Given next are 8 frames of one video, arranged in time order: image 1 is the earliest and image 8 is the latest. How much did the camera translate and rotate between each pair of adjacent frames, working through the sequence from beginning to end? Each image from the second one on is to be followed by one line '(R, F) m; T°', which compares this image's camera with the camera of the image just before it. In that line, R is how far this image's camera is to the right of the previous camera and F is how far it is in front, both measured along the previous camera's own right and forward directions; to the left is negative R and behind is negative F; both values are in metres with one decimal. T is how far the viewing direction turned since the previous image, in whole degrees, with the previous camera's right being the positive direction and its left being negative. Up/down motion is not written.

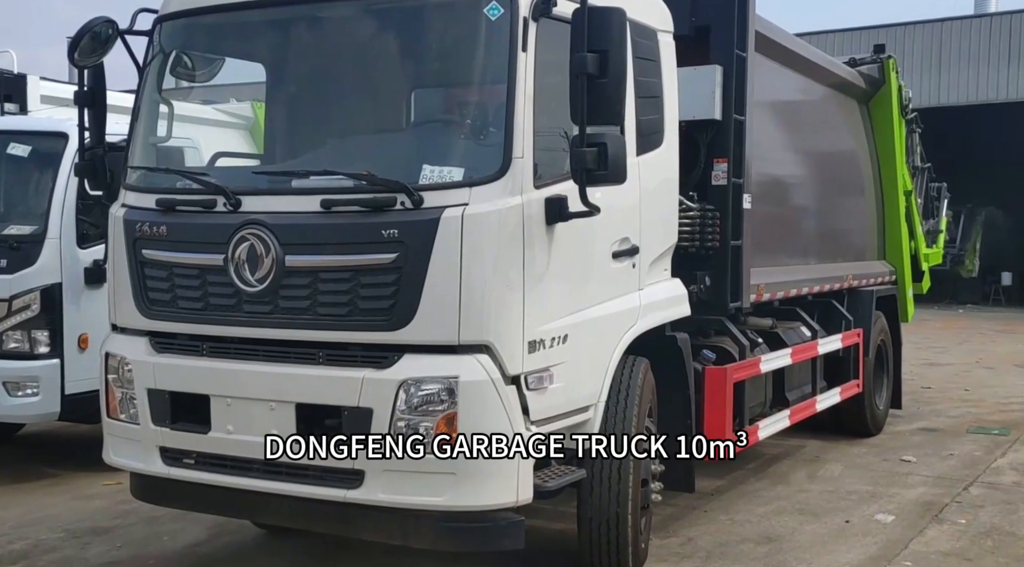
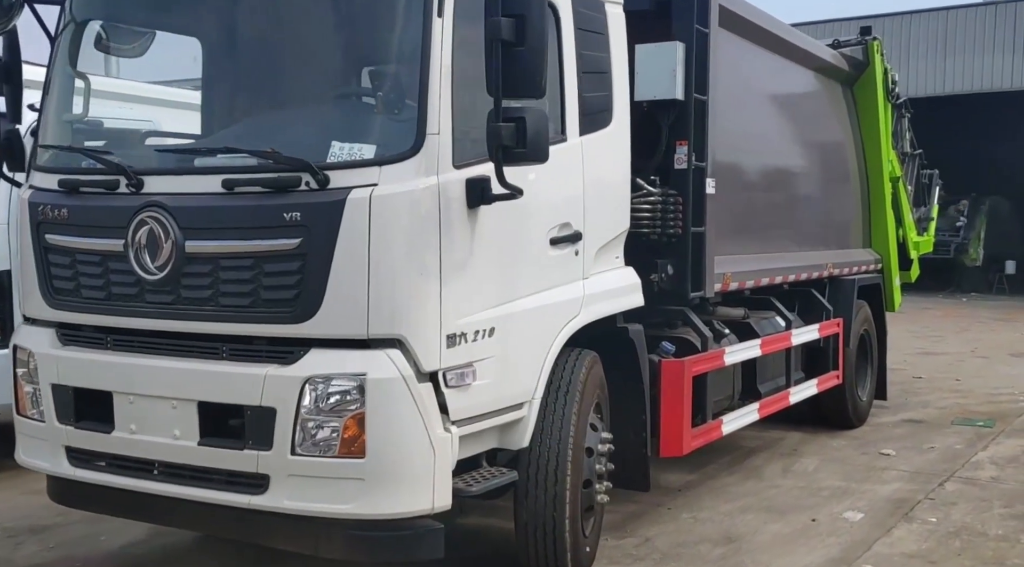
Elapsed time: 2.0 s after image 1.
(+0.3, +0.4) m; 0°
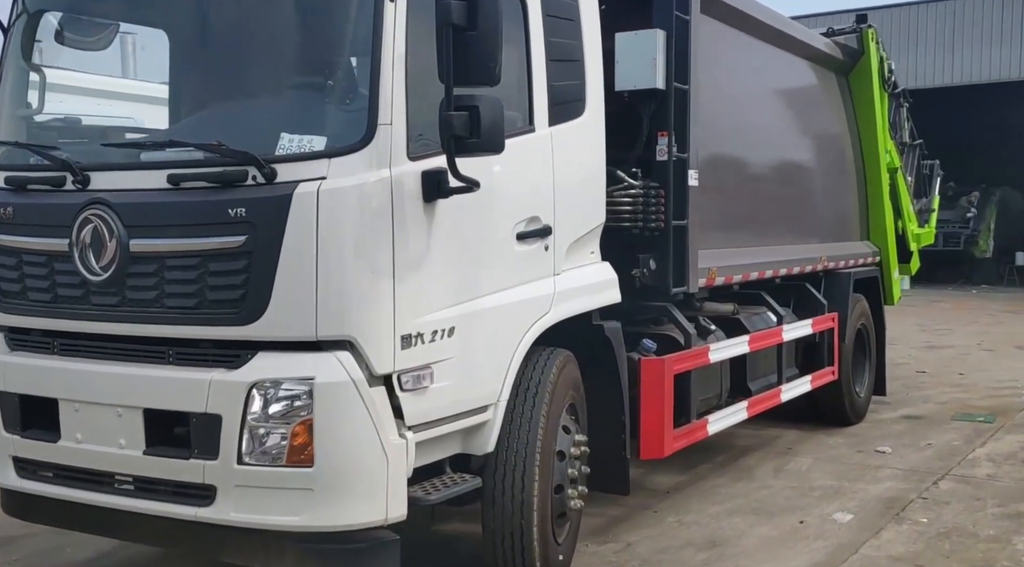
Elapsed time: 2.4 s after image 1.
(+0.2, +0.2) m; 0°
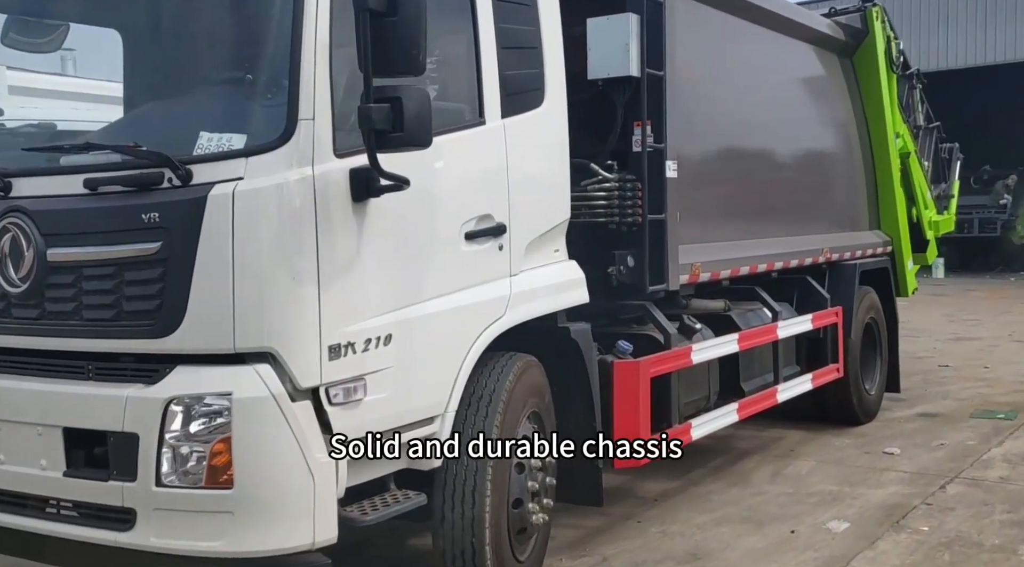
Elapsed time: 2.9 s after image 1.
(+0.3, +0.3) m; -2°
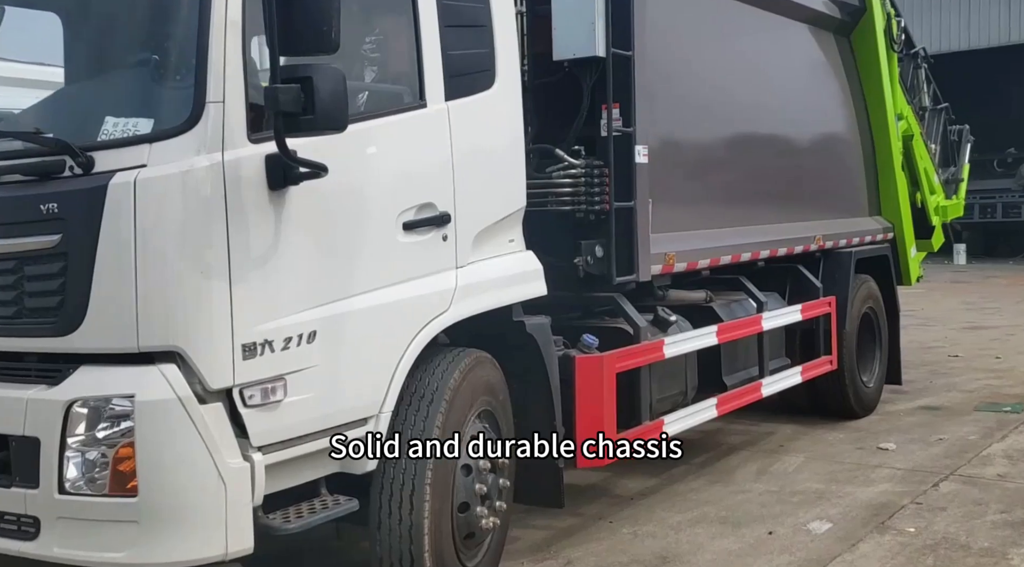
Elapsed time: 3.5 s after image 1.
(+0.3, +0.3) m; -1°
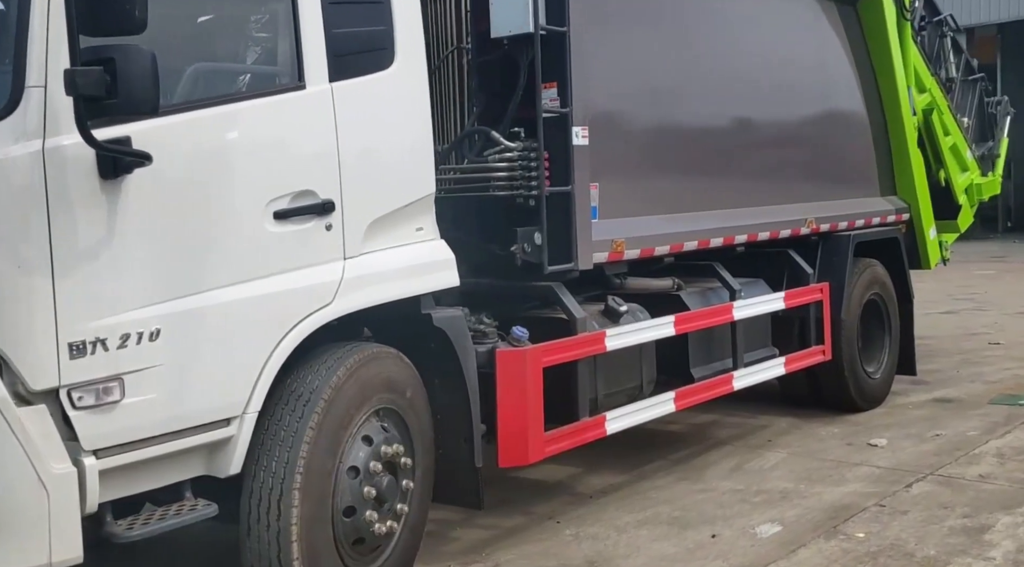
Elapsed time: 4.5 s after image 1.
(+0.6, +0.3) m; -4°
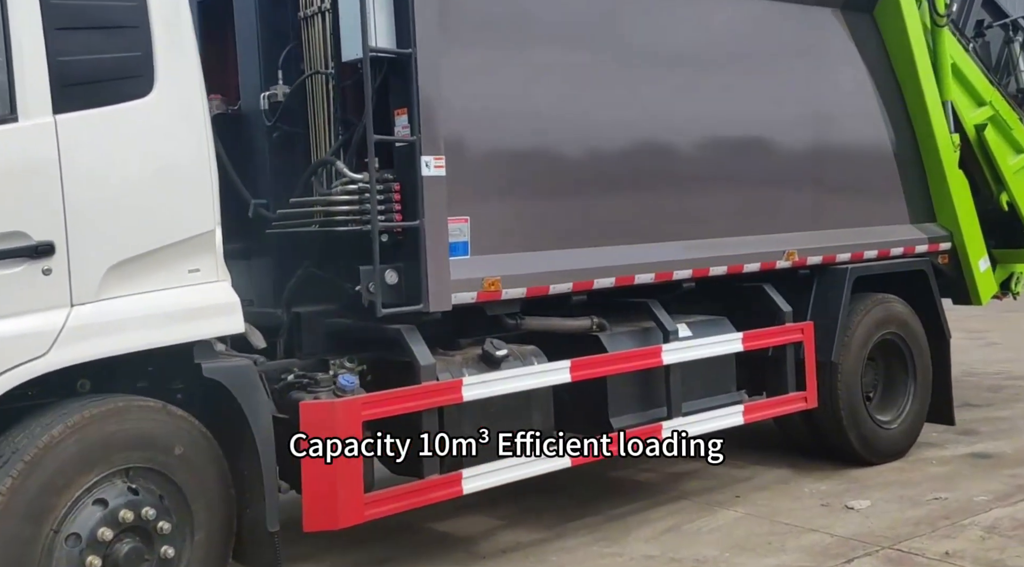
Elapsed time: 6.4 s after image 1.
(+1.3, +0.6) m; -9°
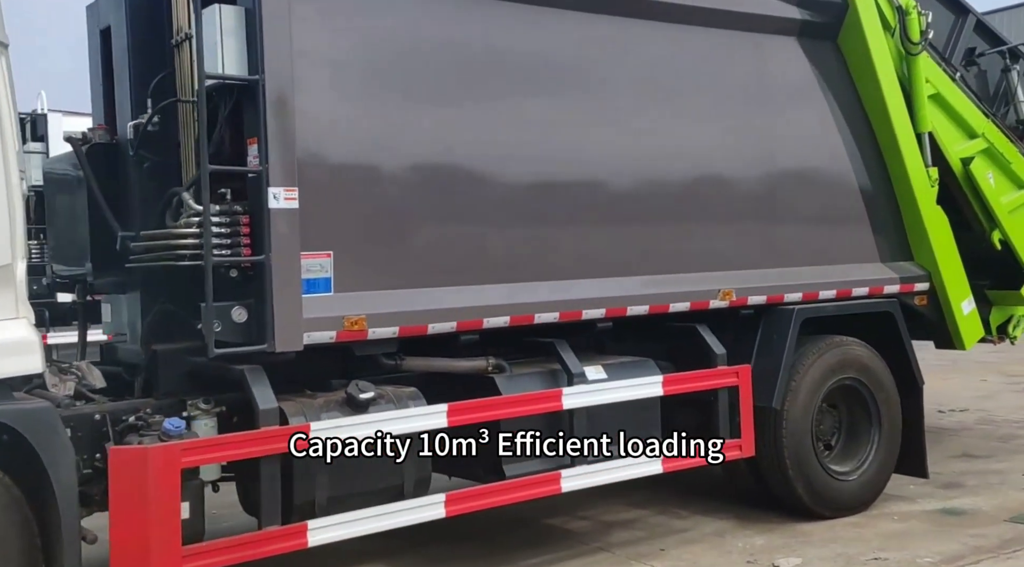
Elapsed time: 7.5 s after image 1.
(+0.9, +0.3) m; -4°
